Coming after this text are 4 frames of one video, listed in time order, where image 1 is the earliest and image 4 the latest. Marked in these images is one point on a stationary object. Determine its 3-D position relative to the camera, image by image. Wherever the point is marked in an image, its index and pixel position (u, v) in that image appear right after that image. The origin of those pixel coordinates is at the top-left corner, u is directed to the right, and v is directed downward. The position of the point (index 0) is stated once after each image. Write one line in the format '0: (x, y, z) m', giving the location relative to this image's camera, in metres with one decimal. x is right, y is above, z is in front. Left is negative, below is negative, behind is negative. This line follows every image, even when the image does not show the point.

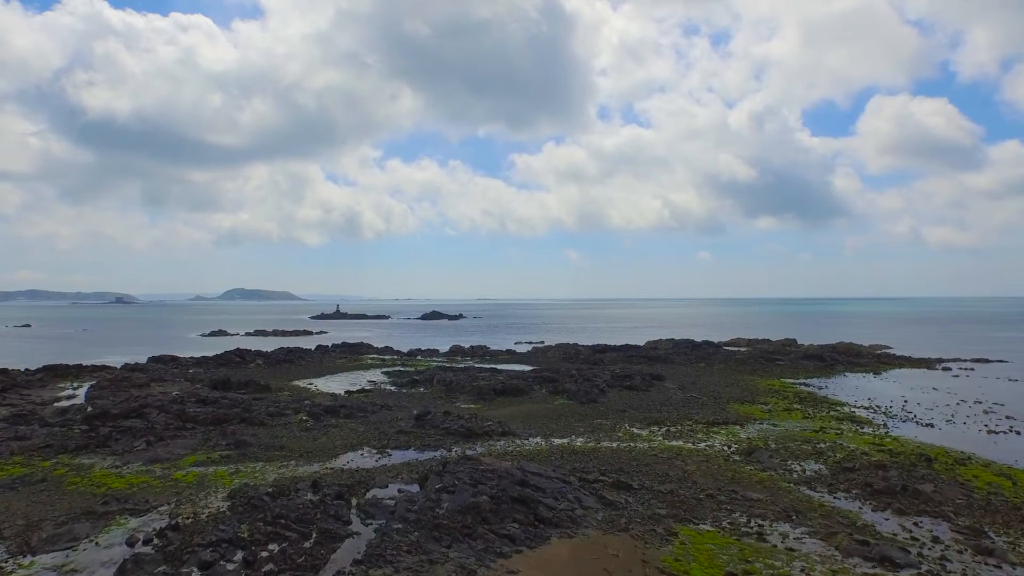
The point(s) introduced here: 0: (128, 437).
0: (-10.4, -4.0, +18.1) m
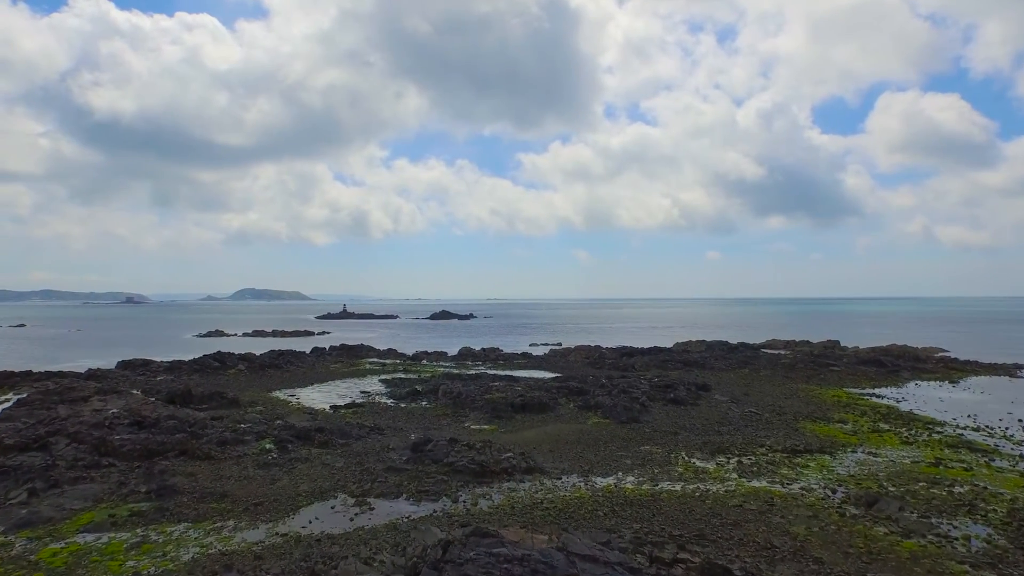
0: (-9.8, -3.8, +13.0) m
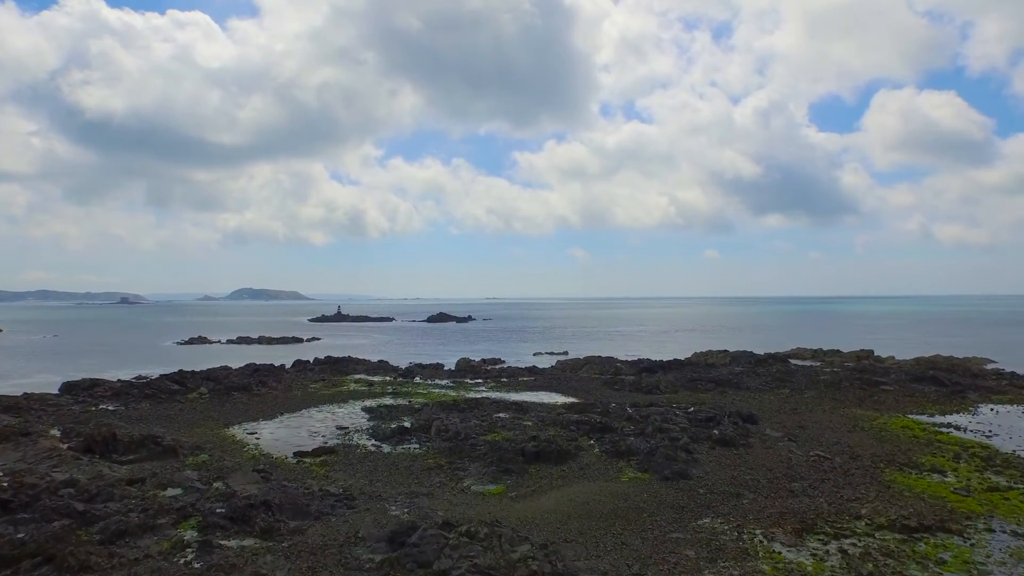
0: (-9.4, -4.3, +8.0) m
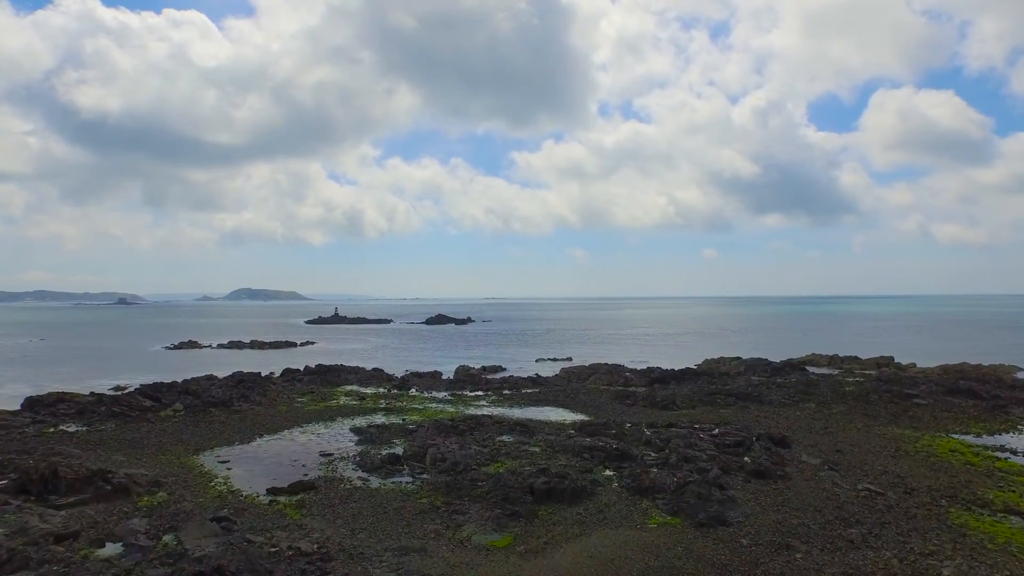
0: (-9.2, -4.6, +5.4) m
